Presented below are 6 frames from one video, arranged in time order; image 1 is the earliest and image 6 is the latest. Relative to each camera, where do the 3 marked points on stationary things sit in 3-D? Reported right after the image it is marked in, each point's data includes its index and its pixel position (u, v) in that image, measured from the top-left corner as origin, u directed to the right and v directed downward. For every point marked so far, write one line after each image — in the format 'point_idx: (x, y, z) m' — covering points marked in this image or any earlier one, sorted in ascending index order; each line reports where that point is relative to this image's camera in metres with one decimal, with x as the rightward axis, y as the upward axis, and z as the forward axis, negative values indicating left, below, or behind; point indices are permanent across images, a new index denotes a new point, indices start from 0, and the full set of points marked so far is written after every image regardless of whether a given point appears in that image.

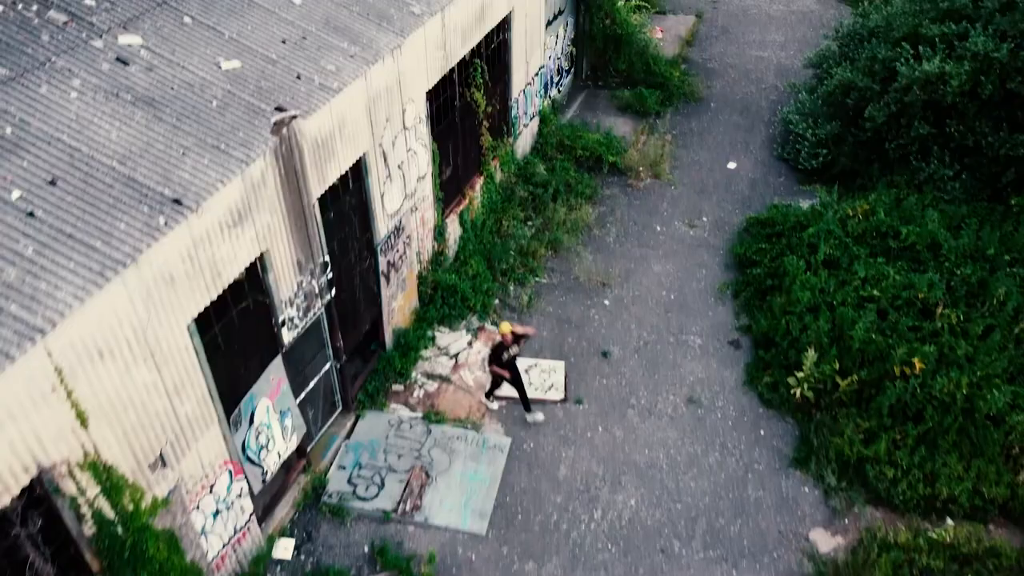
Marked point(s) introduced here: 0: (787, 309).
0: (+3.7, -0.3, +11.0) m
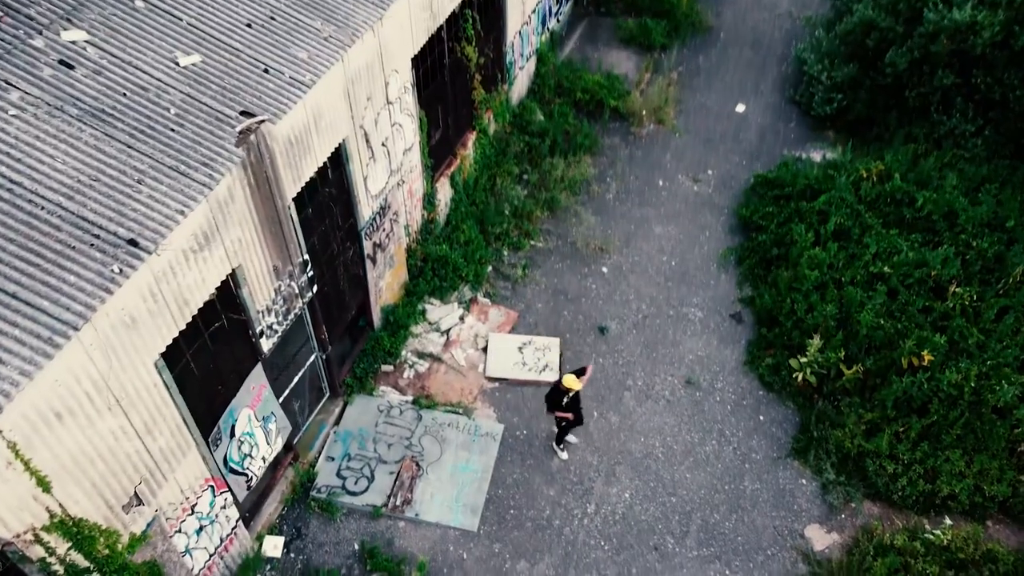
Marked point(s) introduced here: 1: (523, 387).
0: (+3.6, 0.0, +10.5) m
1: (+0.2, -1.2, +10.2) m
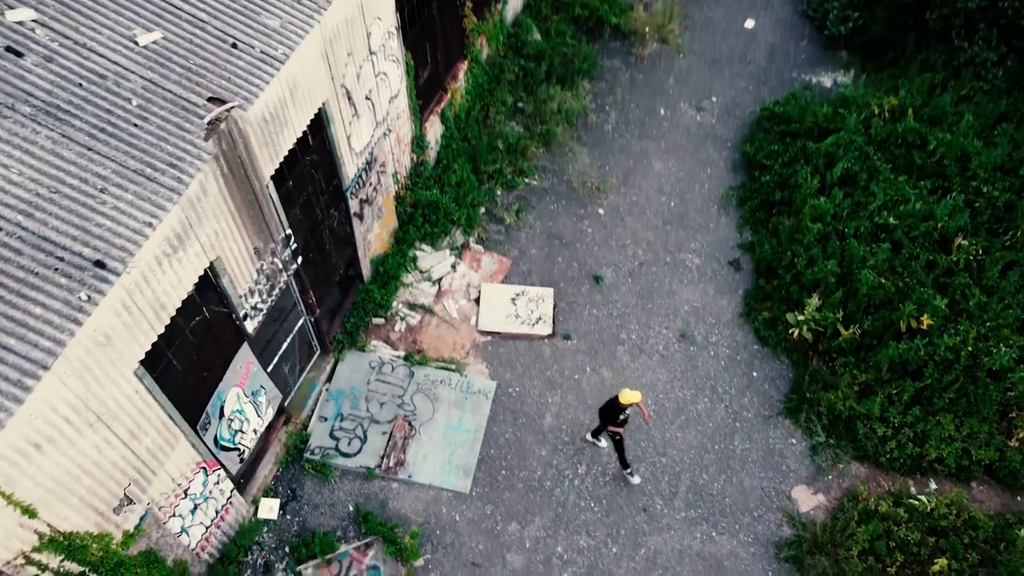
0: (+3.6, +0.7, +10.2) m
1: (+0.1, -0.6, +10.1) m
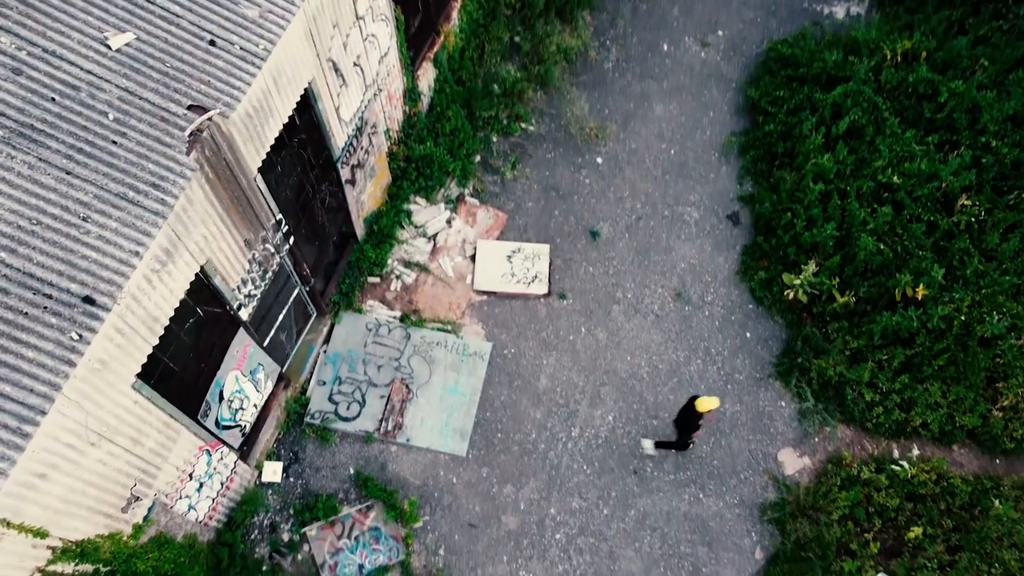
0: (+3.5, +1.2, +10.0) m
1: (0.0, -0.1, +10.1) m
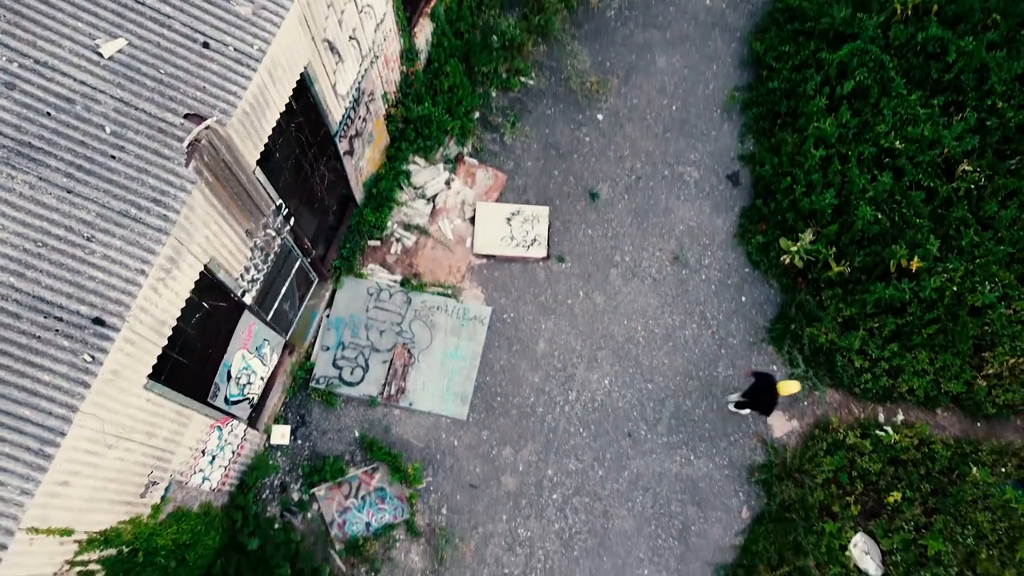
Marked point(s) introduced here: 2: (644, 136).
0: (+3.5, +1.6, +10.0) m
1: (0.0, +0.3, +10.2) m
2: (+1.8, +2.0, +10.8) m
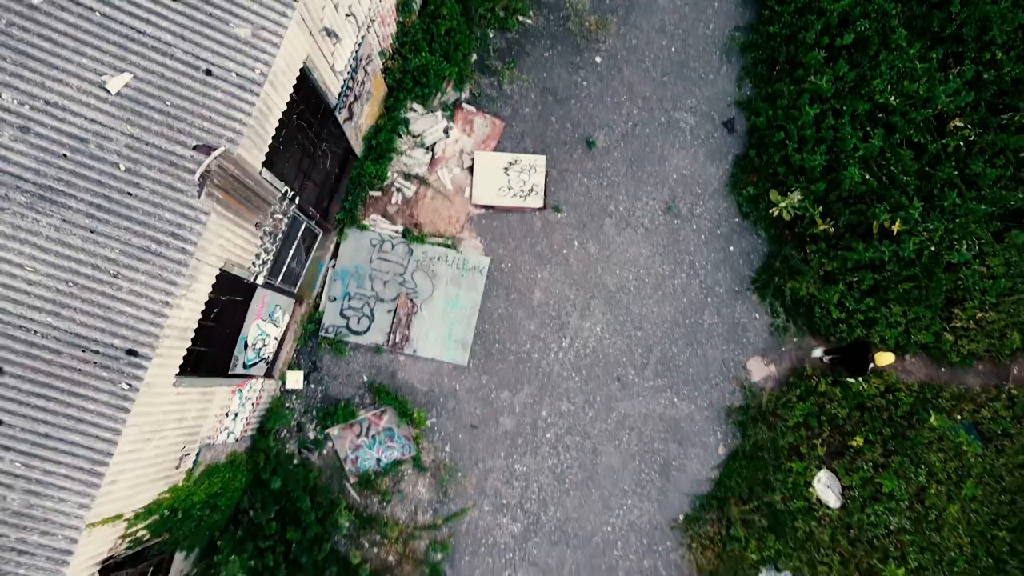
0: (+3.5, +2.2, +10.1) m
1: (0.0, +1.0, +10.5) m
2: (+1.7, +2.8, +10.8) m
